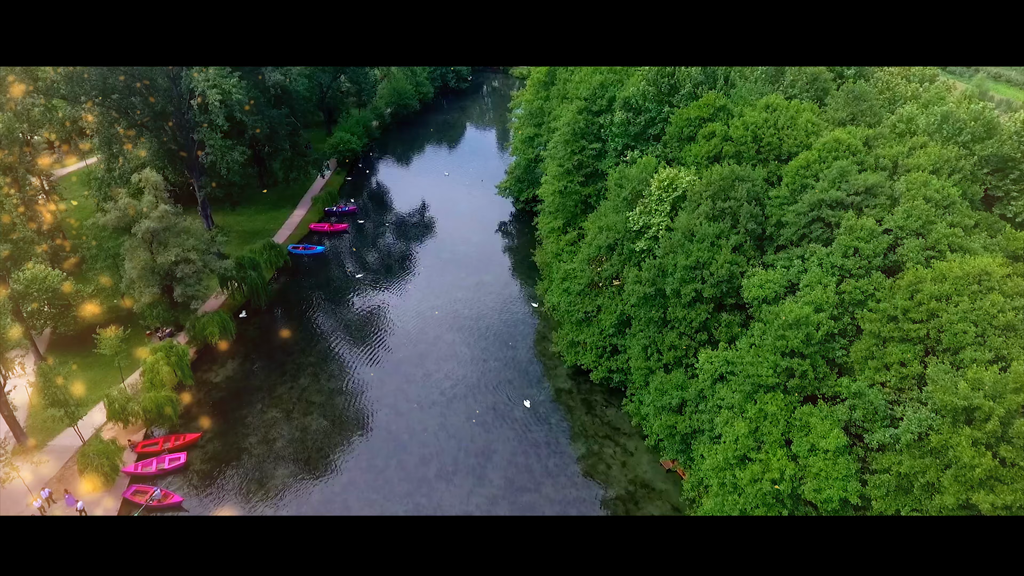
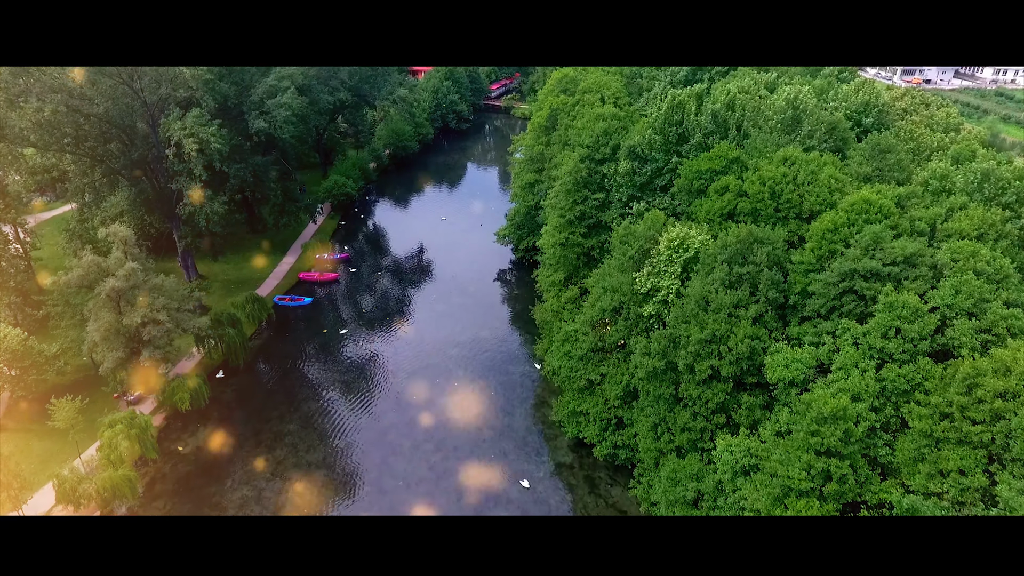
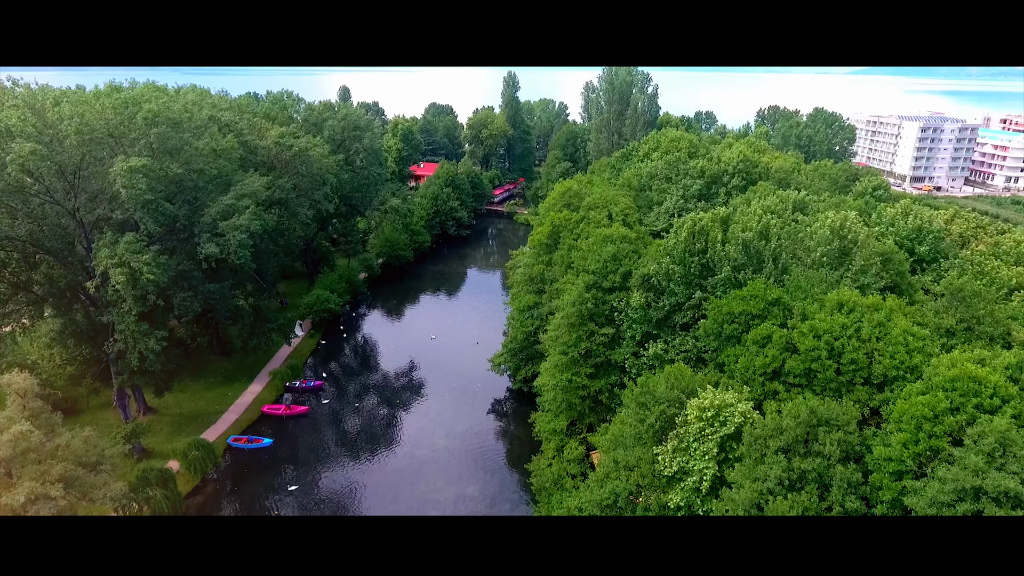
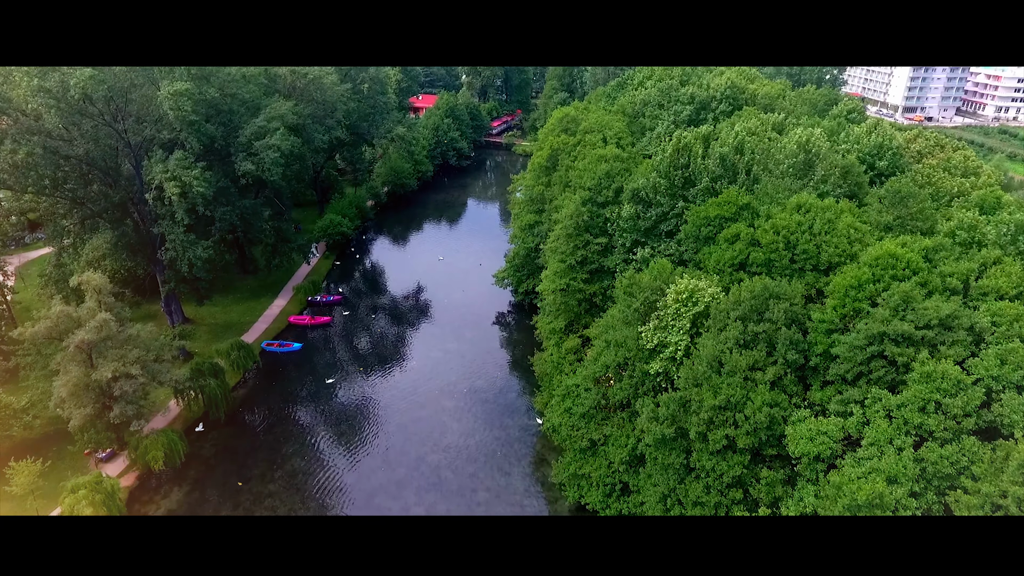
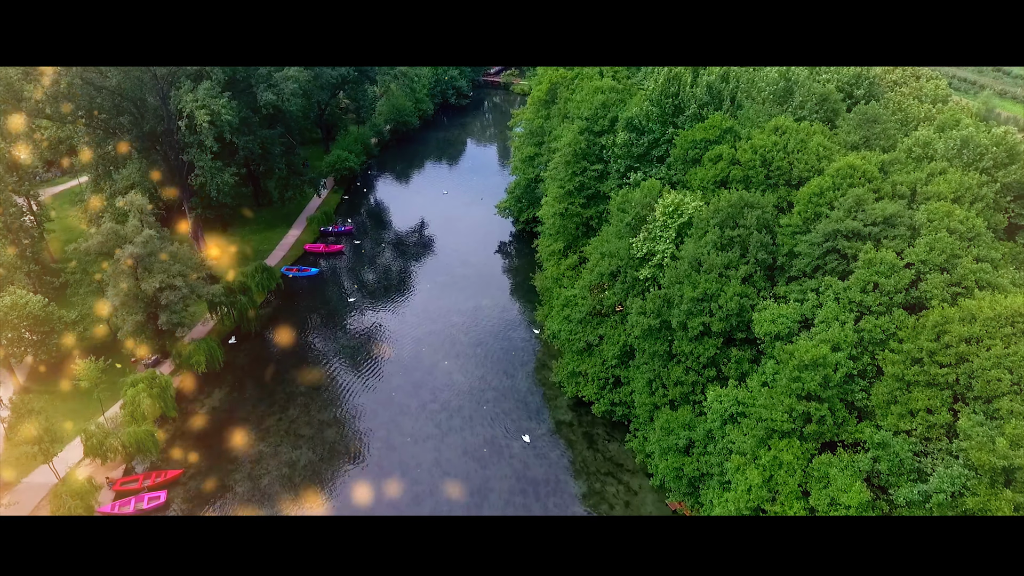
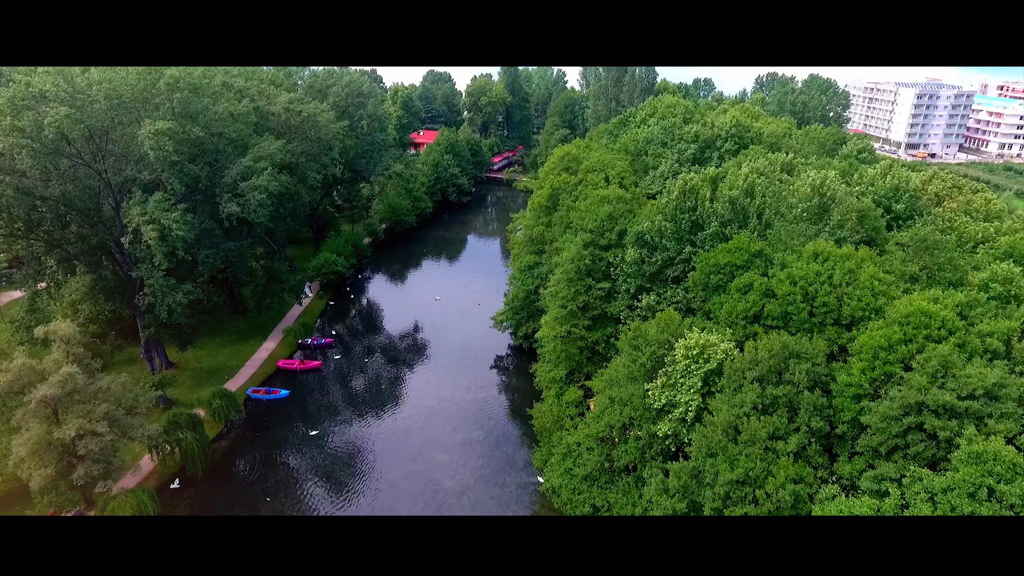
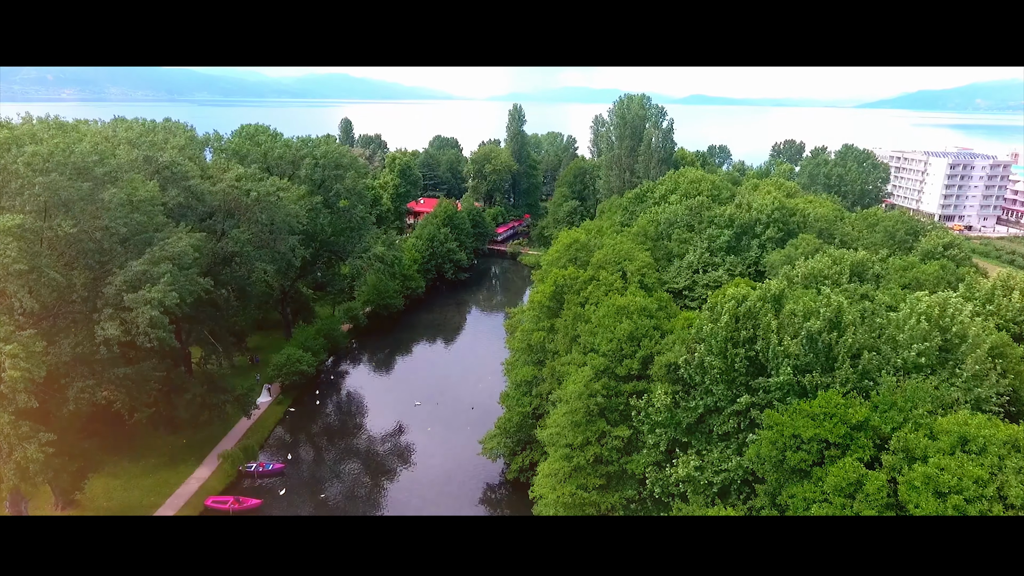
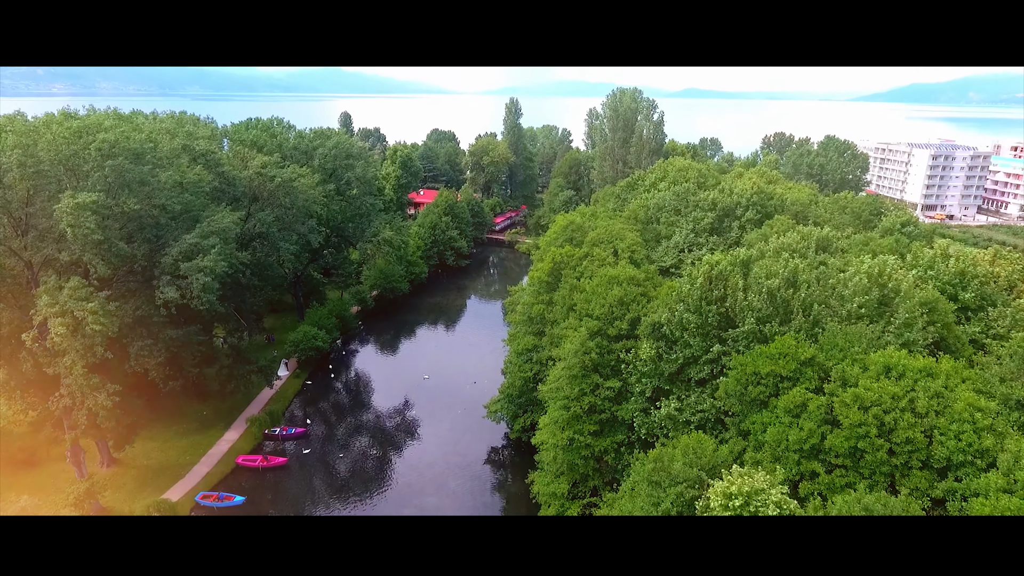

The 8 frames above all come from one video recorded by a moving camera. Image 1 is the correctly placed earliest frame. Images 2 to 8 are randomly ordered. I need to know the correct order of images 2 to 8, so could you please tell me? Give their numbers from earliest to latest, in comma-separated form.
5, 2, 4, 6, 3, 8, 7
